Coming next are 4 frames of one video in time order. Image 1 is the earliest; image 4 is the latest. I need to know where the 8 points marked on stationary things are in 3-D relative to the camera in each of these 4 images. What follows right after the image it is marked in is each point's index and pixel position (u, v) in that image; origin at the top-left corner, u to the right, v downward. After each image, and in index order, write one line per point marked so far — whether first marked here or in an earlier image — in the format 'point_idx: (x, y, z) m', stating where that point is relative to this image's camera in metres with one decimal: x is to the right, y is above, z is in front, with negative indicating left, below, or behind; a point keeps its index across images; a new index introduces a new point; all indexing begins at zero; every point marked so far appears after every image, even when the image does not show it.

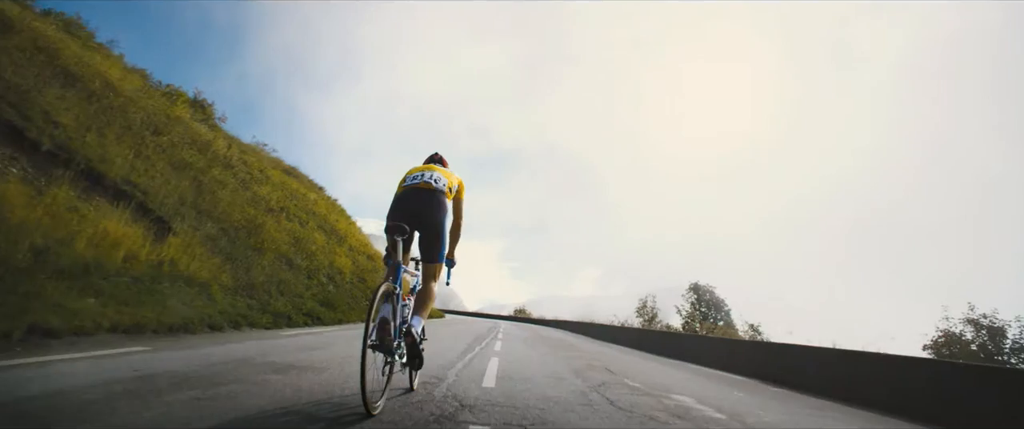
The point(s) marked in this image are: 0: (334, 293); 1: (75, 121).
0: (-5.6, -2.5, +17.9) m
1: (-8.6, +1.8, +11.4) m
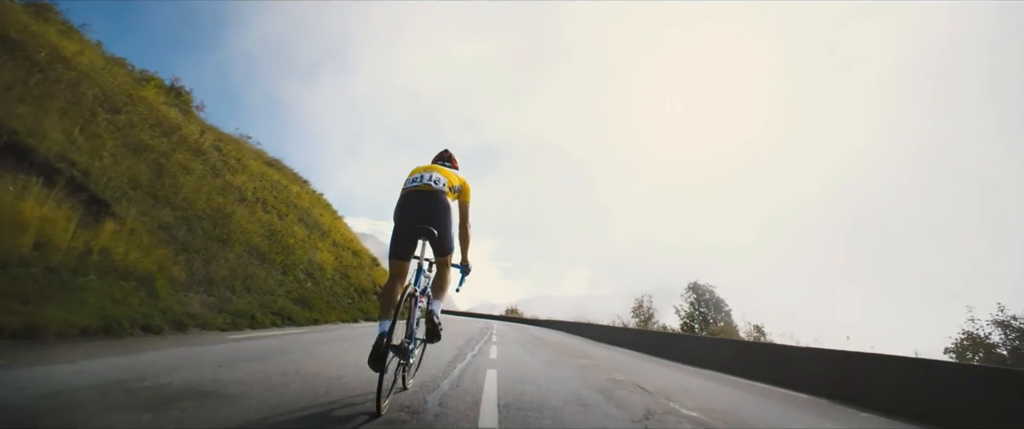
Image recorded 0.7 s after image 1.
0: (-5.7, -2.2, +16.4) m
1: (-8.7, +2.1, +9.8) m
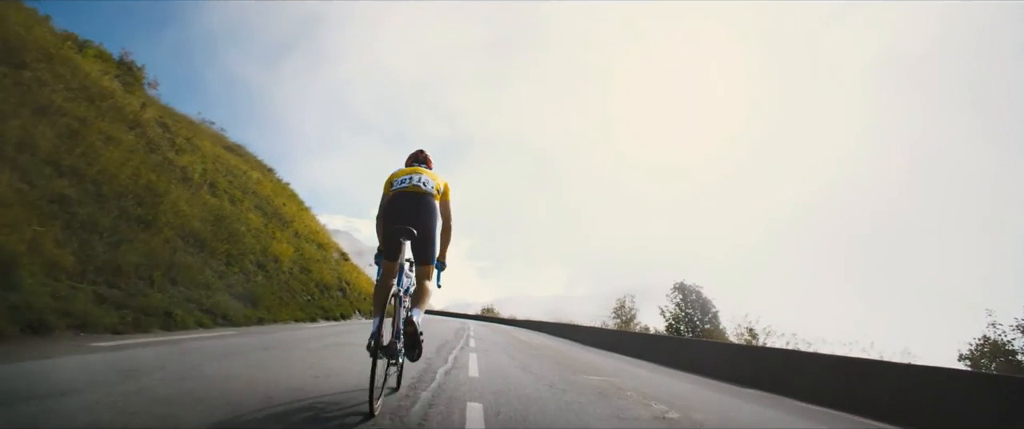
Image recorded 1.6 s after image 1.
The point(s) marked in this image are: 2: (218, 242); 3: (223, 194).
0: (-6.2, -1.8, +14.2) m
1: (-8.8, +2.6, +7.5) m
2: (-7.1, -0.7, +13.8) m
3: (-9.4, +0.7, +18.7) m
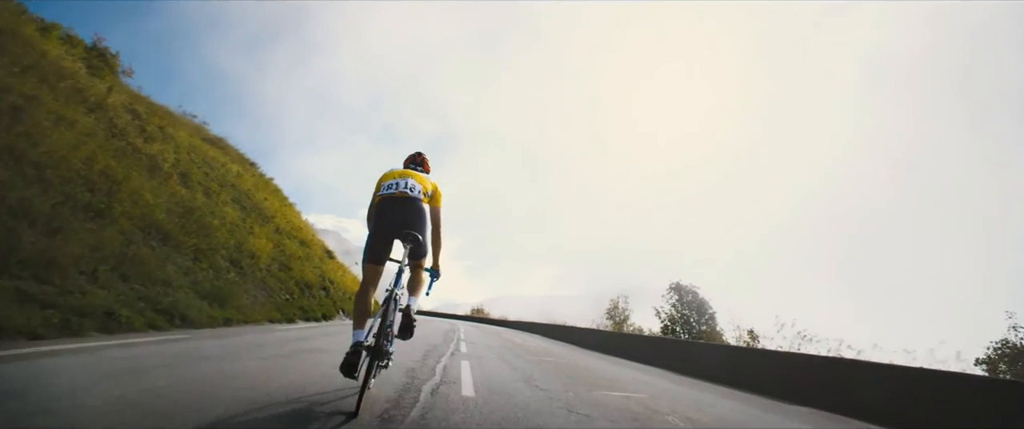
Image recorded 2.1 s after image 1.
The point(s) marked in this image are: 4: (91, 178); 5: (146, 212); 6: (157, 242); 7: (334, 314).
0: (-6.3, -1.6, +13.0) m
1: (-8.8, +2.8, +6.3) m
2: (-7.2, -0.5, +12.6) m
3: (-9.6, +0.9, +17.5) m
4: (-7.5, +0.6, +10.2) m
5: (-7.3, +0.1, +11.4) m
6: (-6.9, -0.5, +11.1) m
7: (-5.9, -3.3, +19.0) m
